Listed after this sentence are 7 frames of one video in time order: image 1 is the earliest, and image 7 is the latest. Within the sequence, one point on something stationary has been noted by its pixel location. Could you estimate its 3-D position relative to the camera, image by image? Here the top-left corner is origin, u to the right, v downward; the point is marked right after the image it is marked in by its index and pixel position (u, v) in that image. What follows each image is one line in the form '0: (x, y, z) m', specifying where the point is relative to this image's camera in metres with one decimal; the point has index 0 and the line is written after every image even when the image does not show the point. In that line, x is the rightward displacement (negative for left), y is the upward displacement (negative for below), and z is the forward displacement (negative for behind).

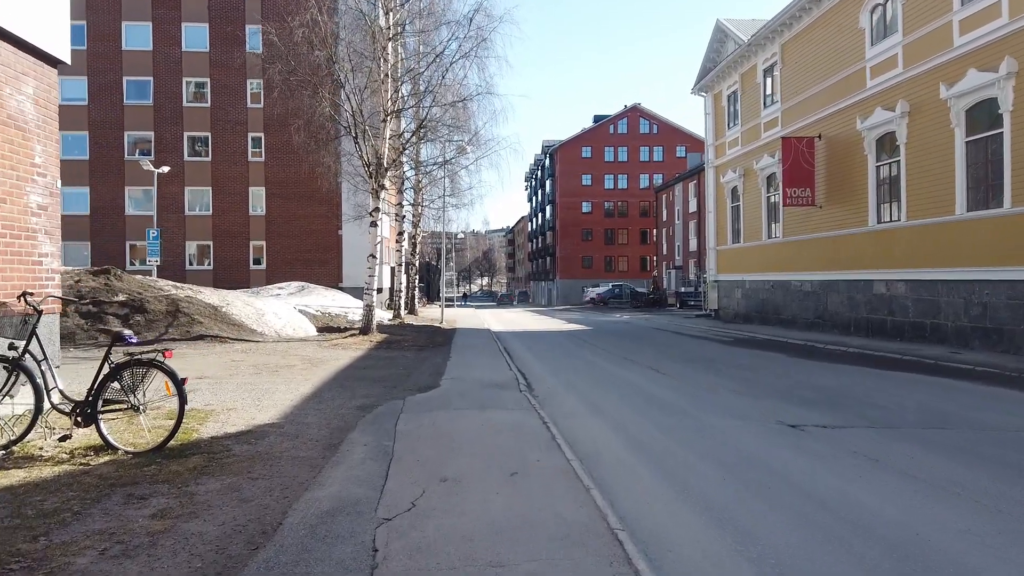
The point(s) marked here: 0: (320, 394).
0: (-2.7, -1.5, +10.3) m
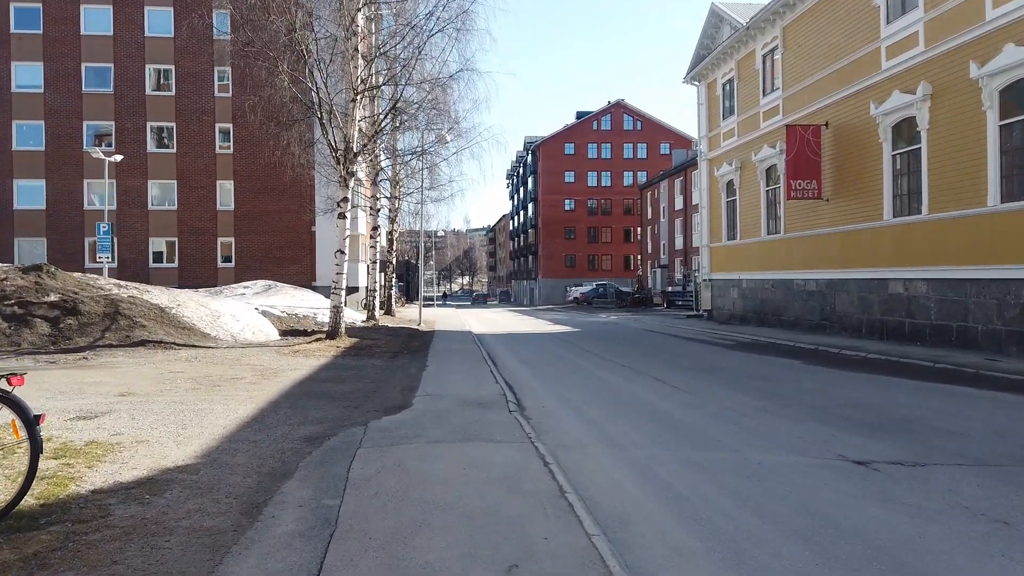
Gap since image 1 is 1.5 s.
0: (-2.9, -1.5, +8.4) m
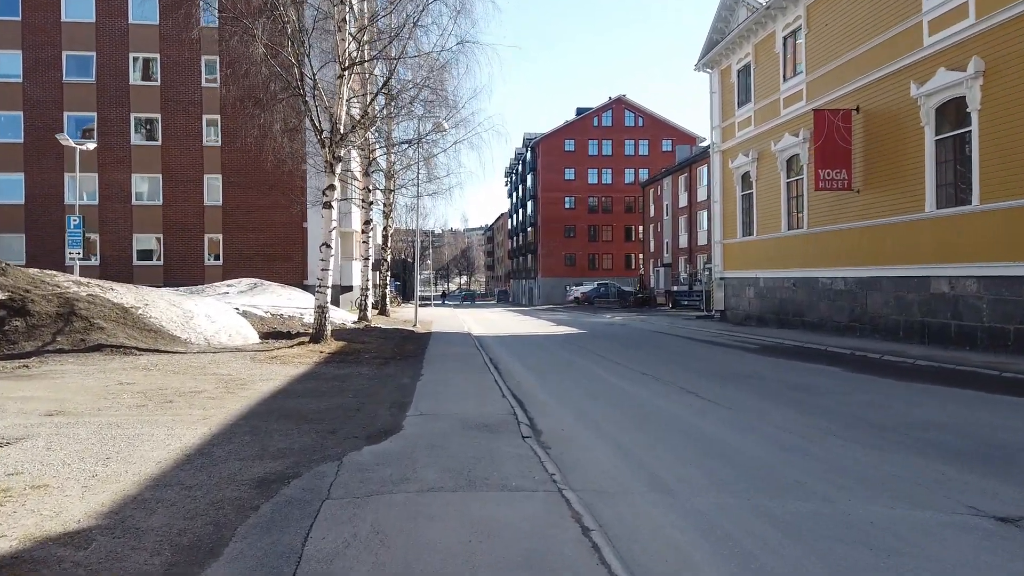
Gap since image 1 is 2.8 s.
0: (-2.7, -1.4, +6.6) m
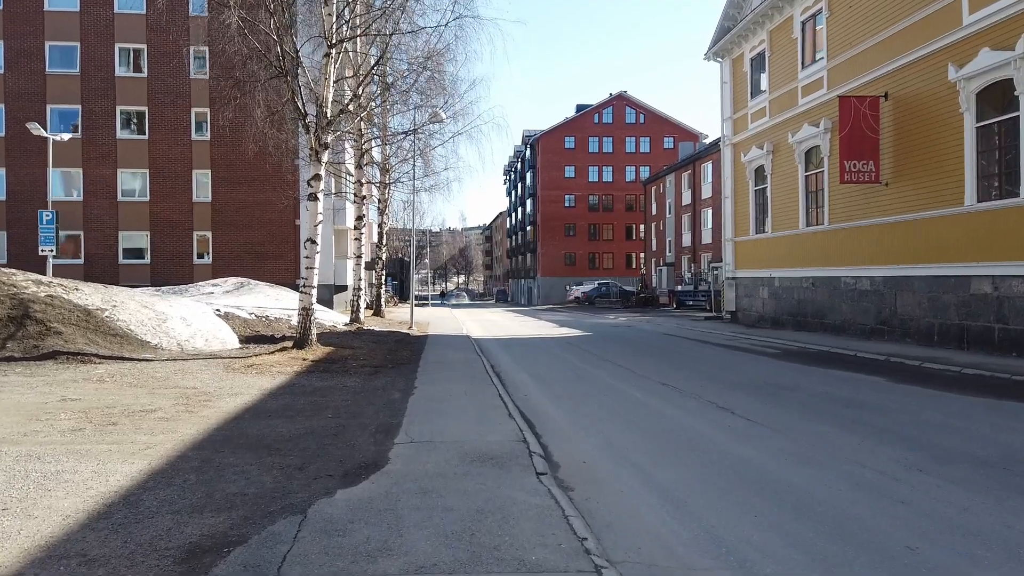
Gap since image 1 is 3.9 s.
0: (-2.6, -1.5, +5.2) m
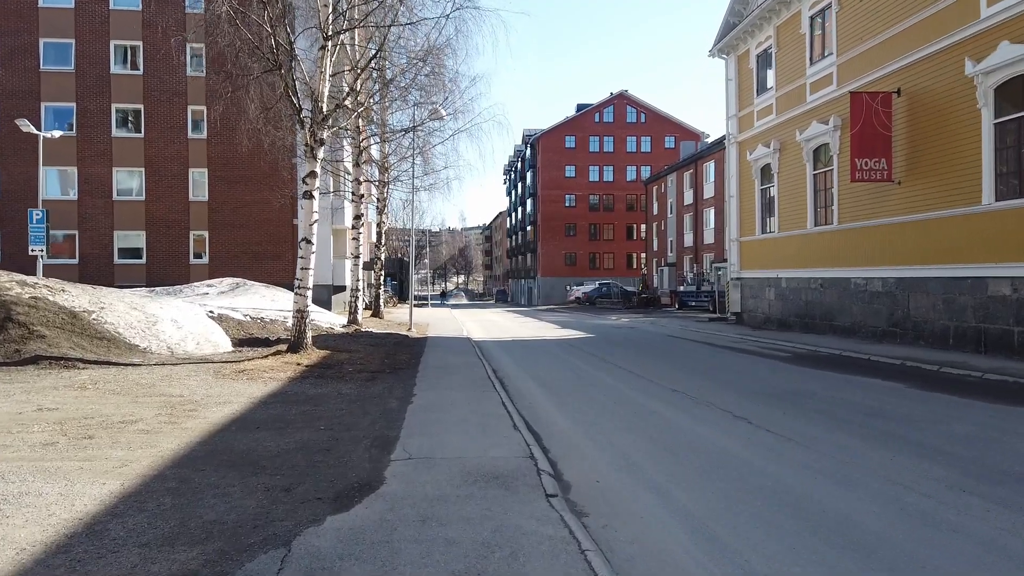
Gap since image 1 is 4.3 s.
0: (-2.6, -1.5, +4.6) m
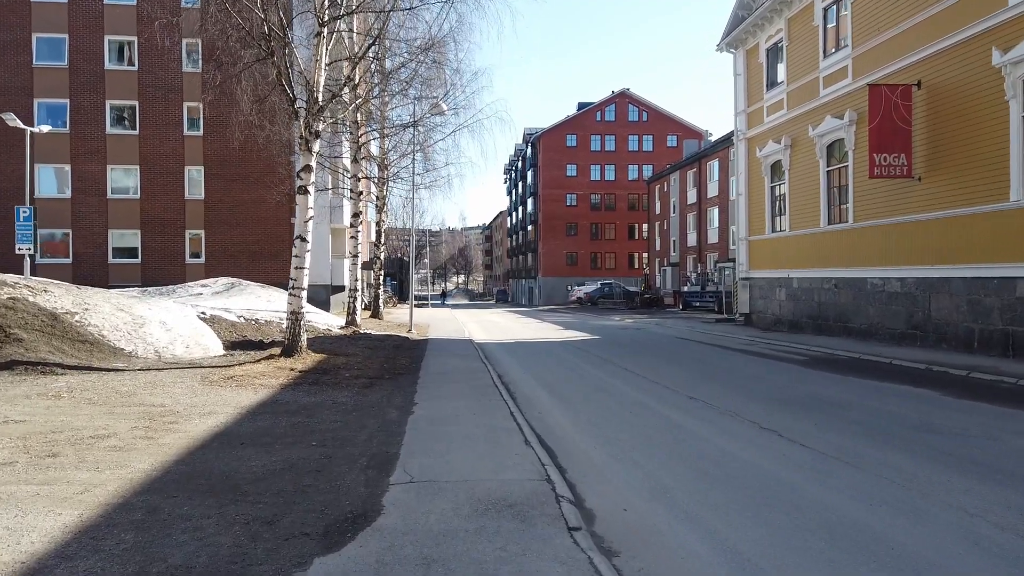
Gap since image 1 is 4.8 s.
0: (-2.5, -1.5, +3.9) m
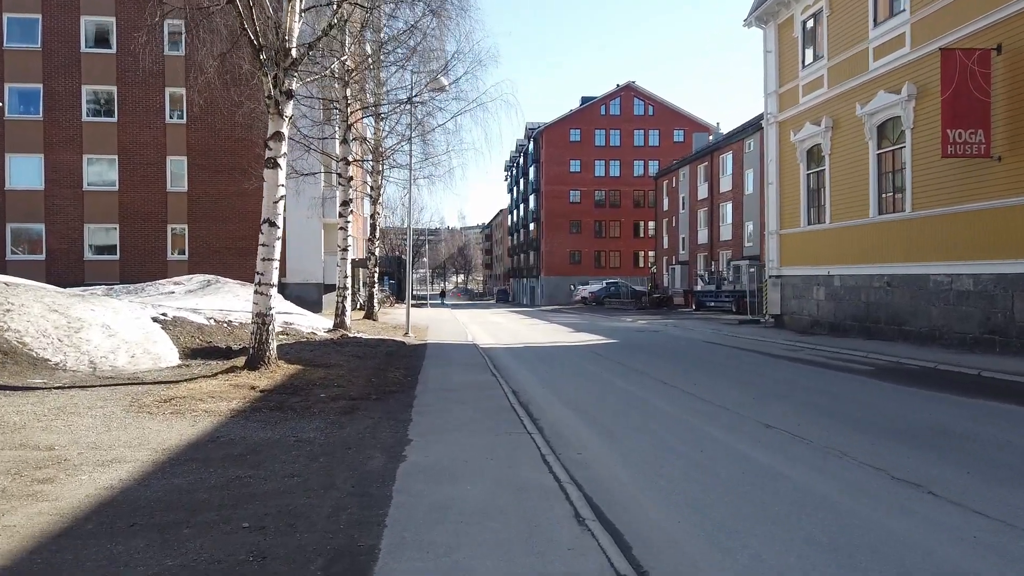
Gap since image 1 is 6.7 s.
0: (-2.2, -1.4, +1.4) m
